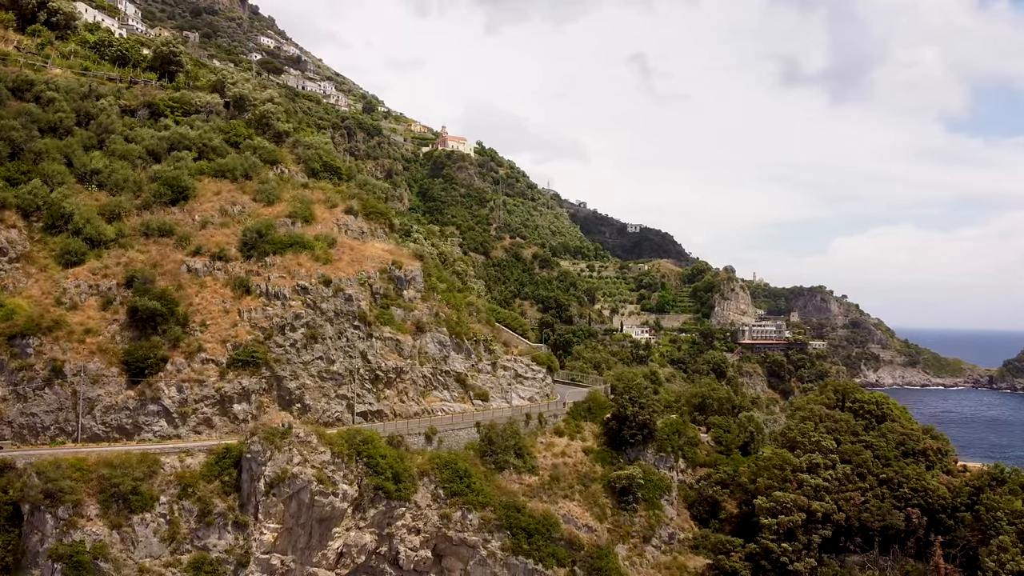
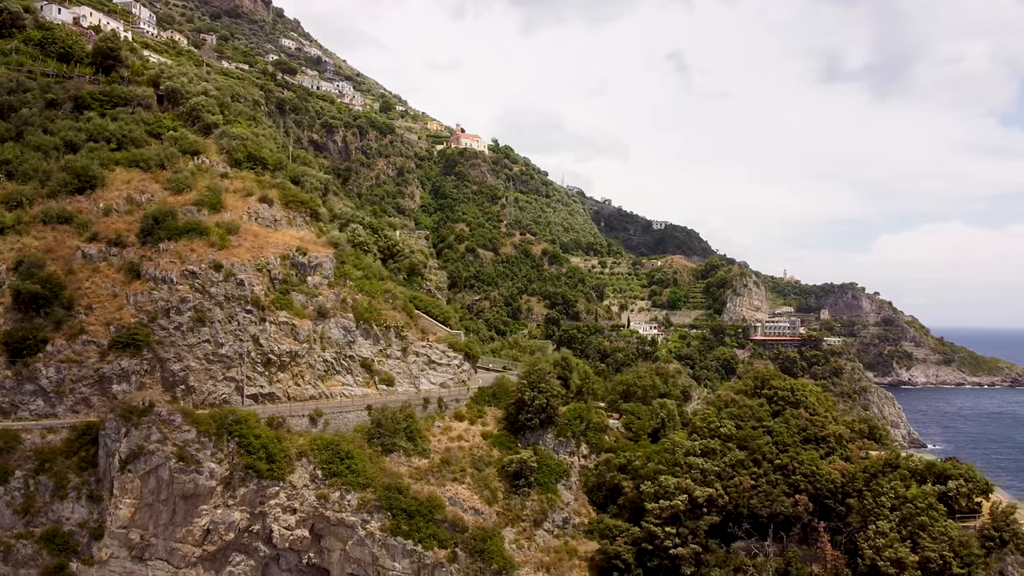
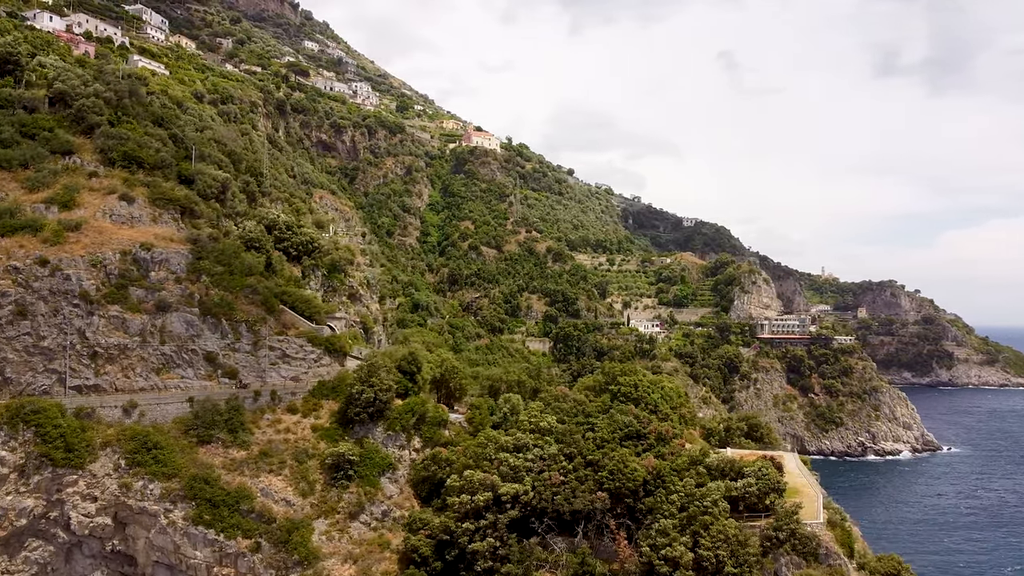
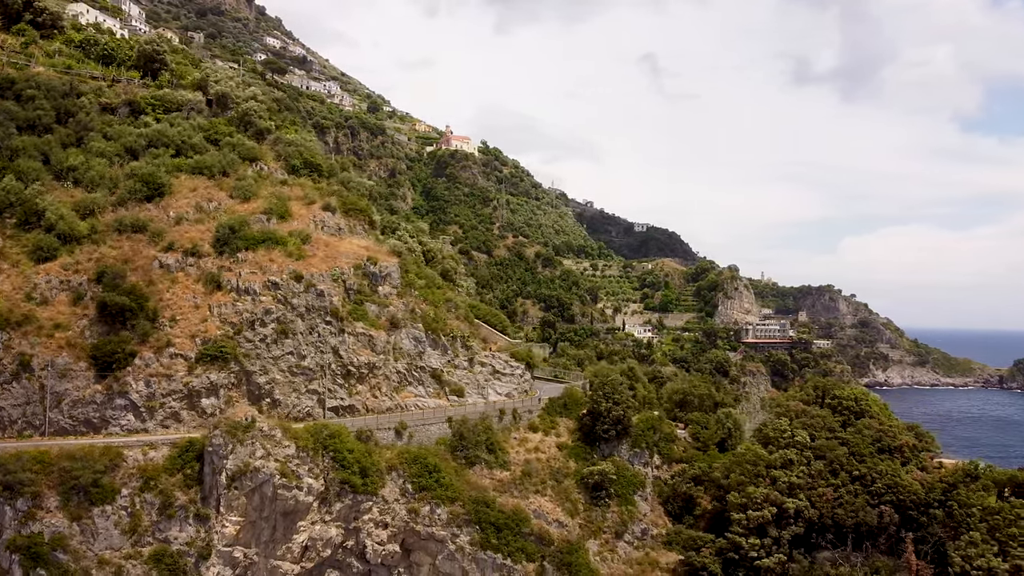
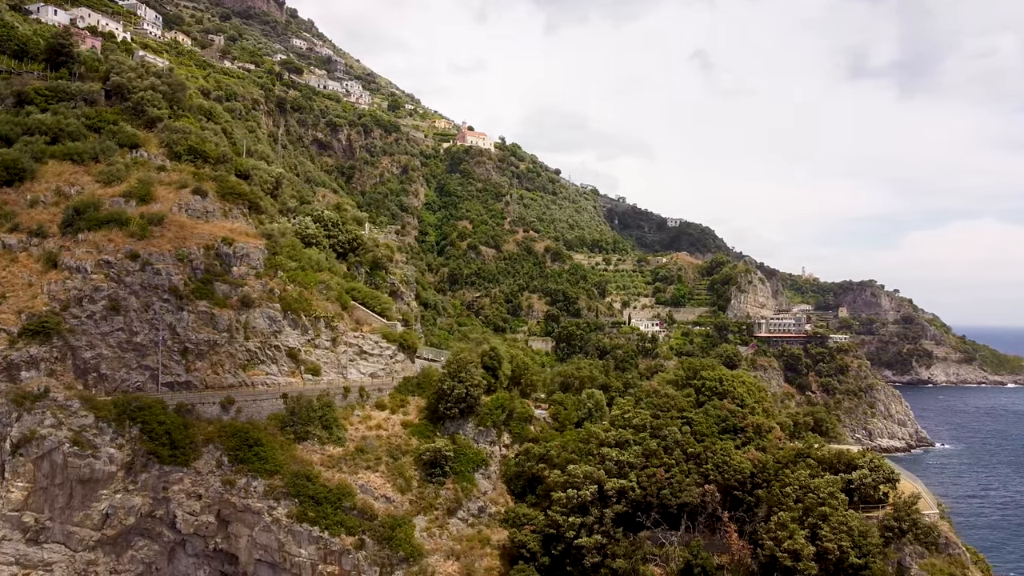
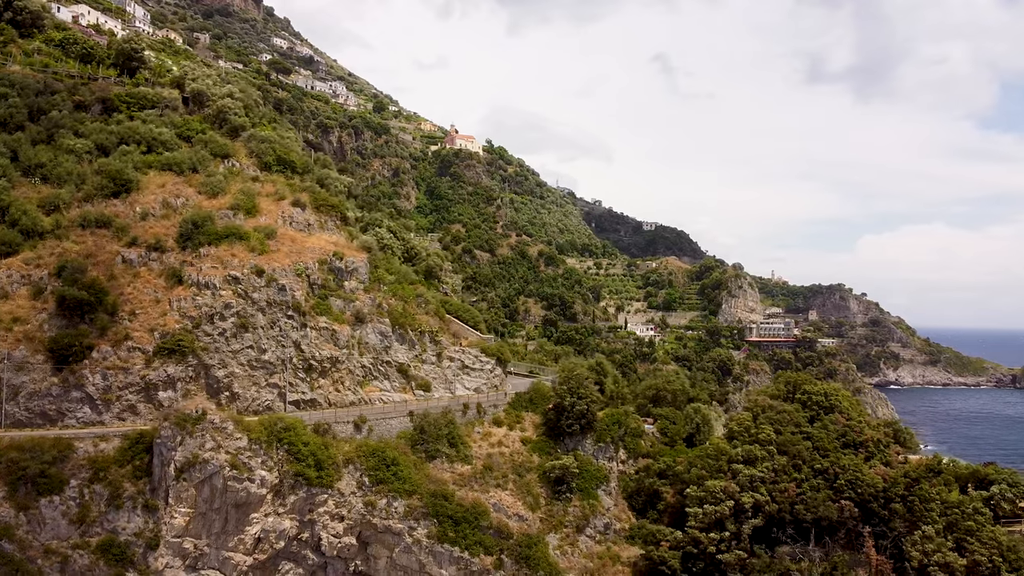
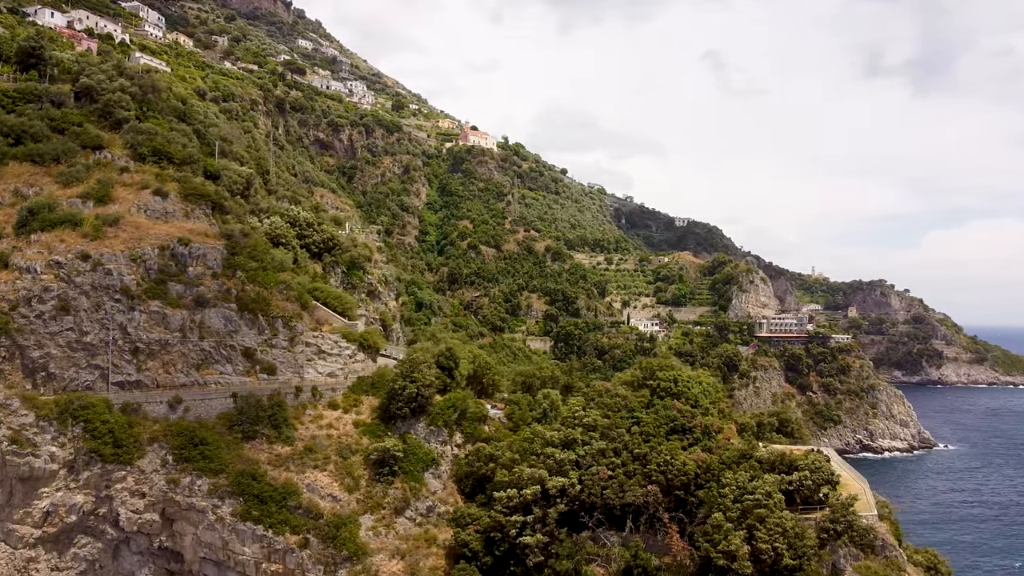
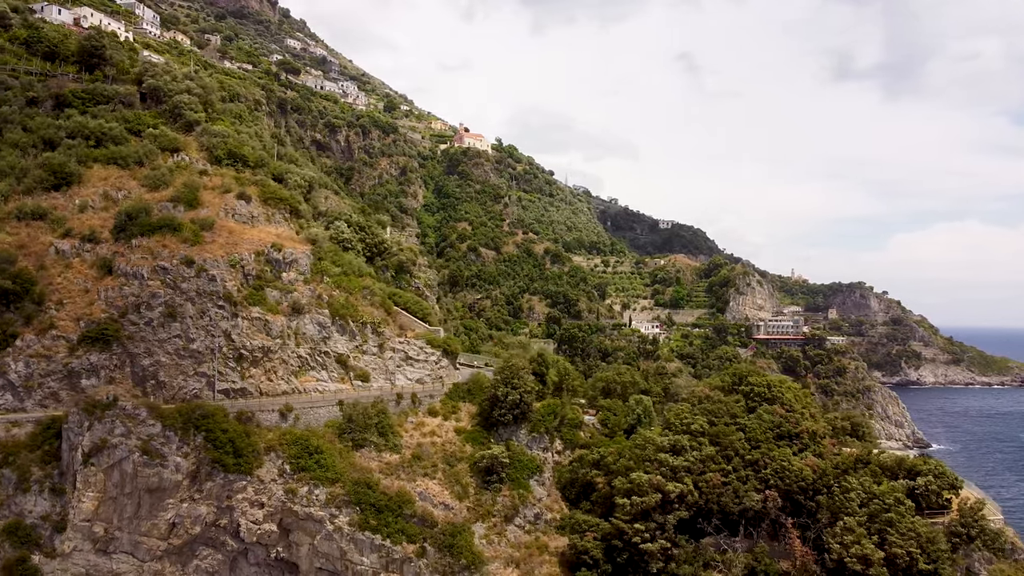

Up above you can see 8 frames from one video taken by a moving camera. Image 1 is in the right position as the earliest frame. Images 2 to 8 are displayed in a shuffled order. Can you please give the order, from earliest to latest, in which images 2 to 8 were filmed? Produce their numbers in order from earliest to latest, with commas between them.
4, 6, 2, 8, 5, 7, 3
